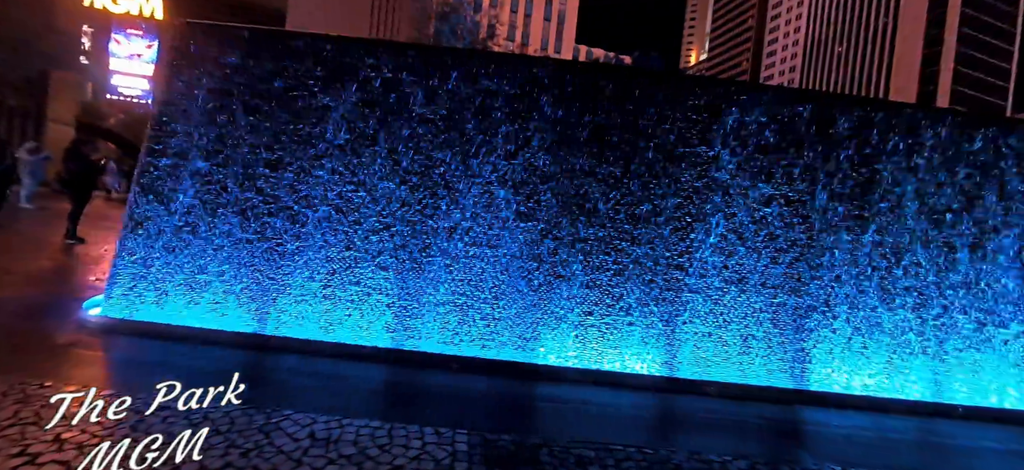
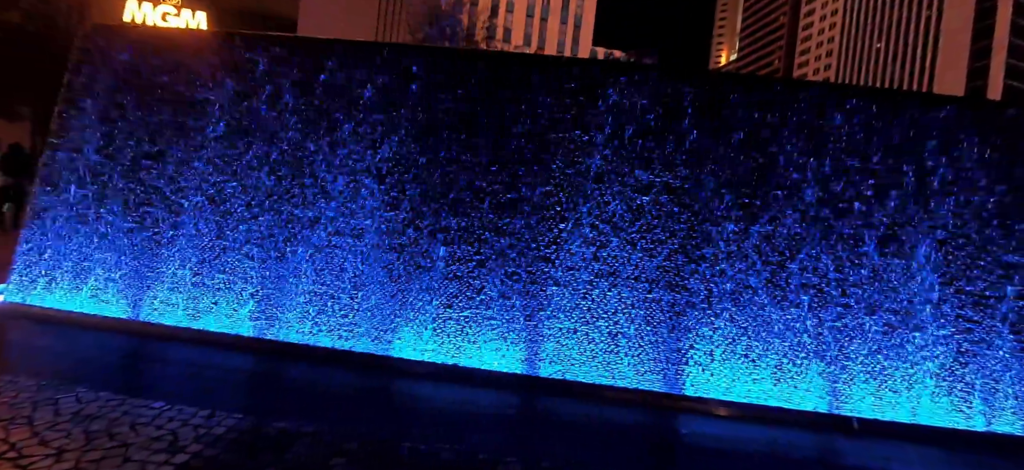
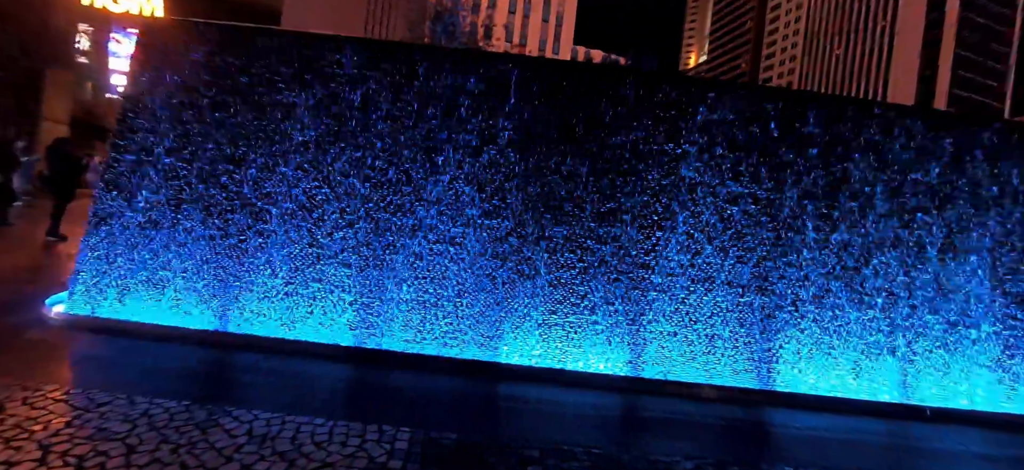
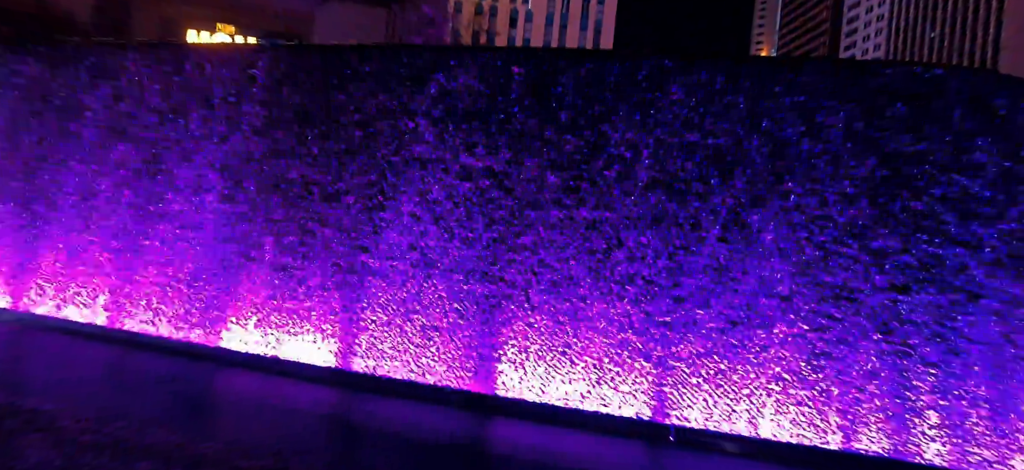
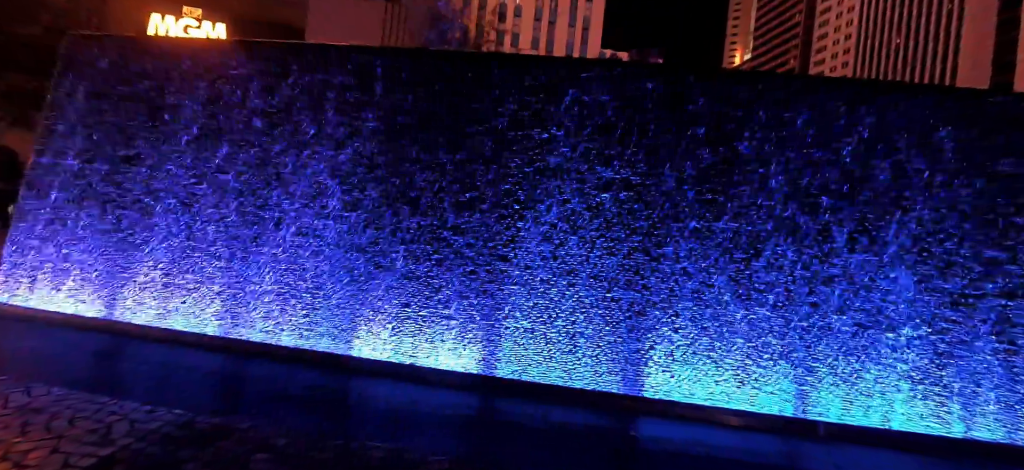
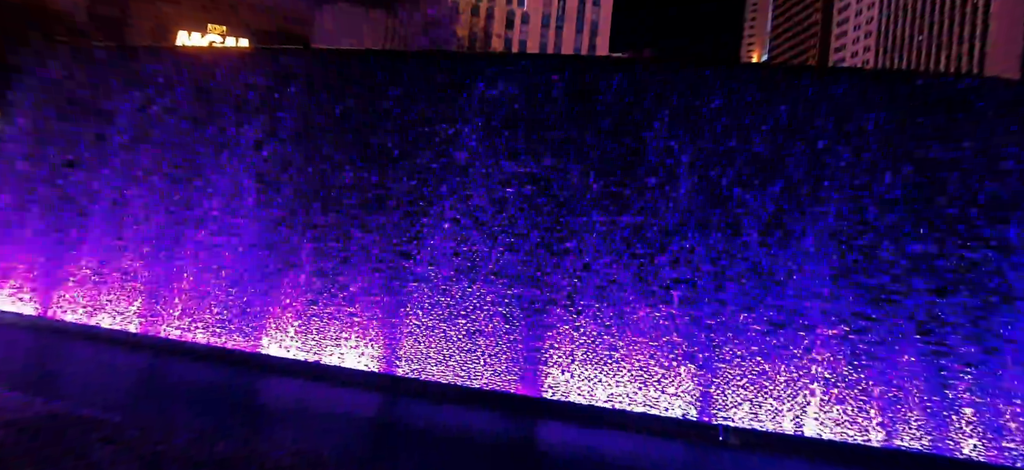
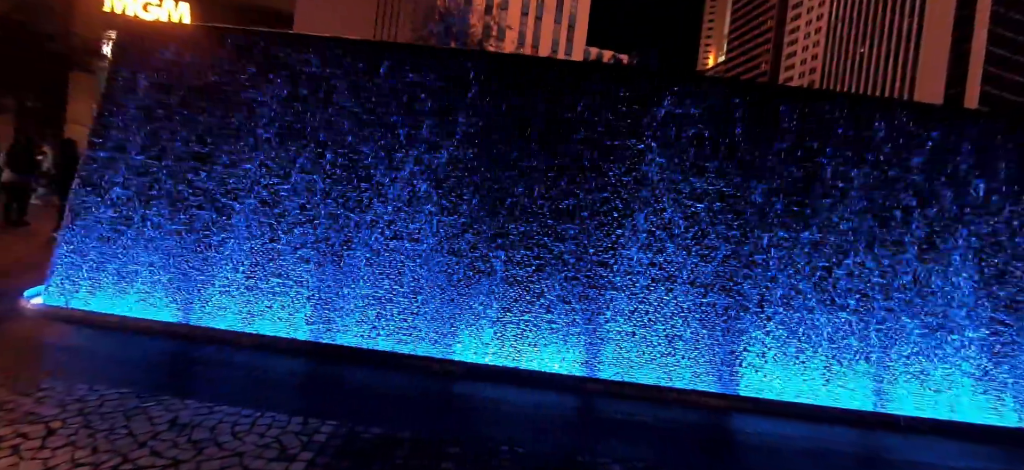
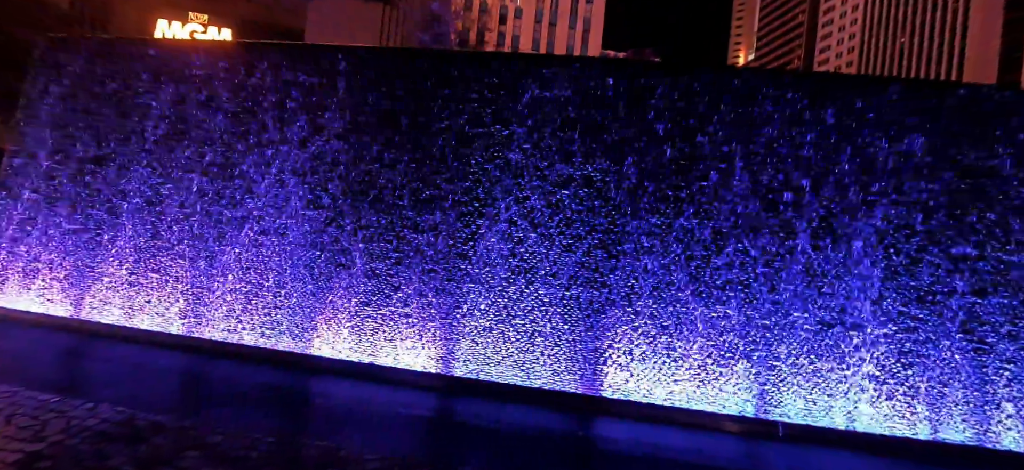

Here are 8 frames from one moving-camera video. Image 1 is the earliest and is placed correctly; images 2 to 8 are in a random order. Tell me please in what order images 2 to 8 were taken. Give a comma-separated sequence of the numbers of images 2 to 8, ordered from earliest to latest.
3, 7, 2, 5, 8, 6, 4
